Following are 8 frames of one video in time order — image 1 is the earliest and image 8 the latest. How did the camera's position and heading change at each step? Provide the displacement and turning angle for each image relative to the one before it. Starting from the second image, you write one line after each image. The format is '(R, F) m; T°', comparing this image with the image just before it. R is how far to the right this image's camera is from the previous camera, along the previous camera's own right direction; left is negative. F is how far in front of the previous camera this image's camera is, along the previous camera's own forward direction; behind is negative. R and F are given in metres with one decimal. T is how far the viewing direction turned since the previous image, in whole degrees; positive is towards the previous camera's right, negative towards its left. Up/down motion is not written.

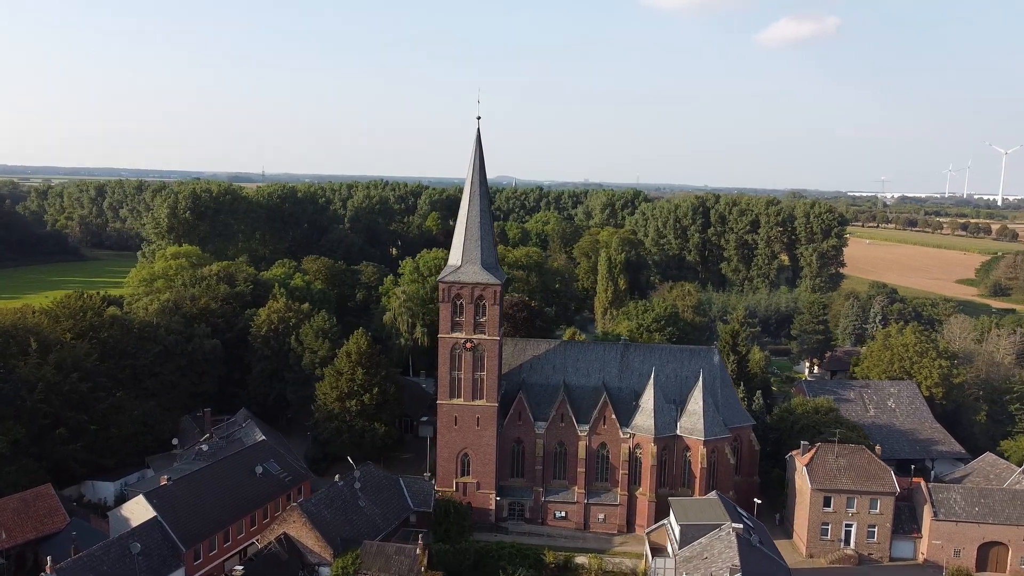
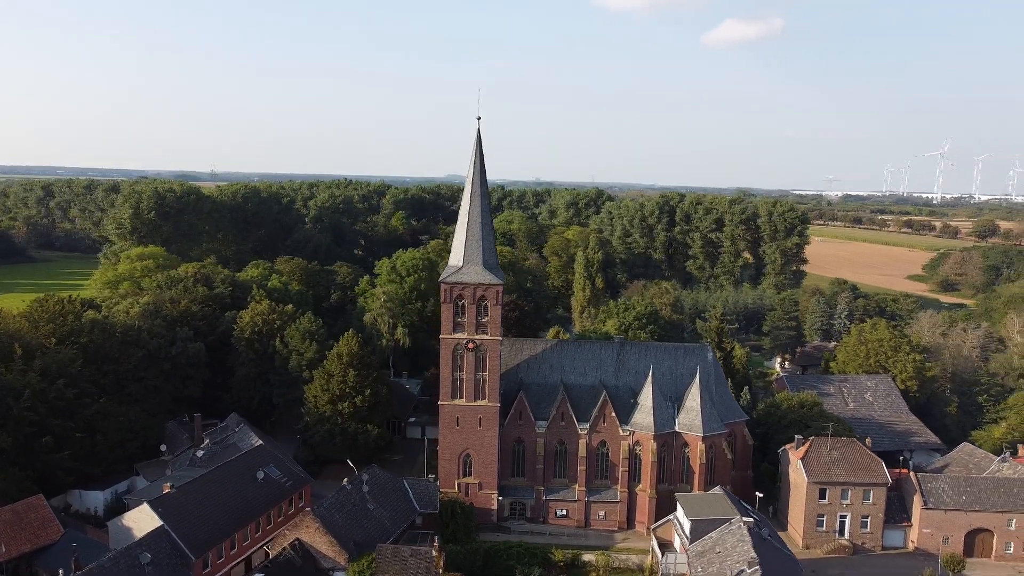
(-2.4, +0.1) m; +3°
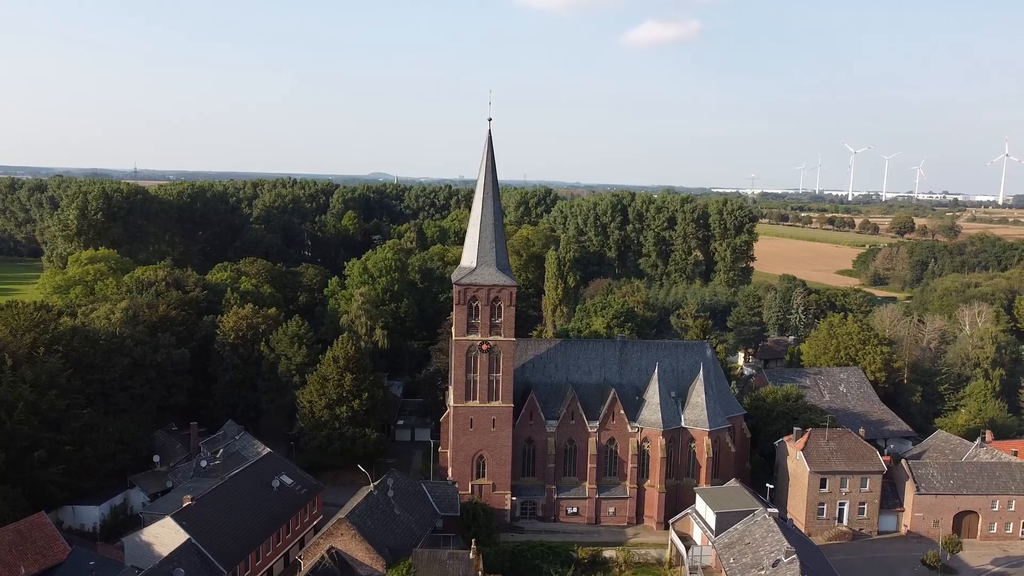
(-4.1, +0.1) m; +5°
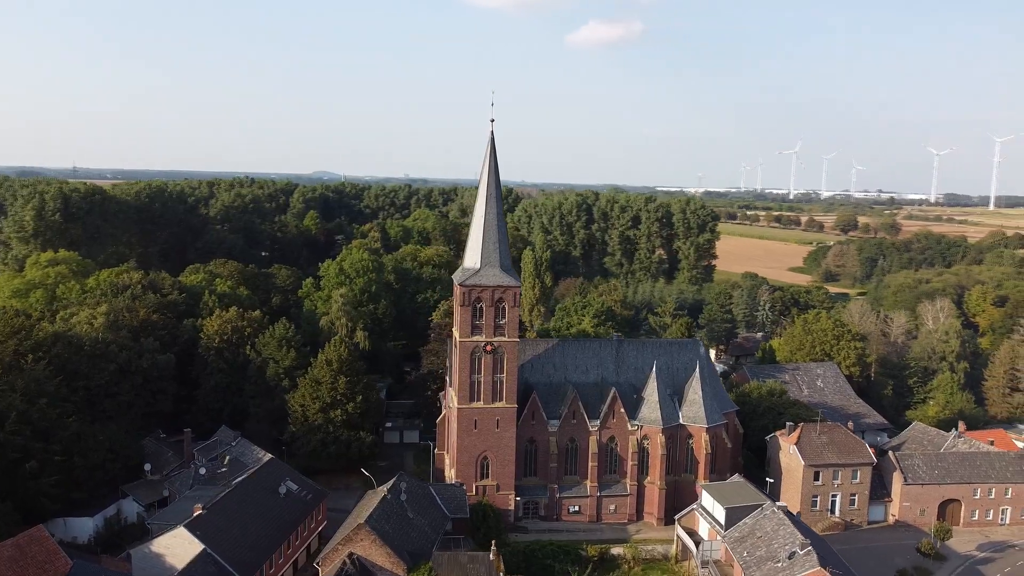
(-2.7, 0.0) m; +3°
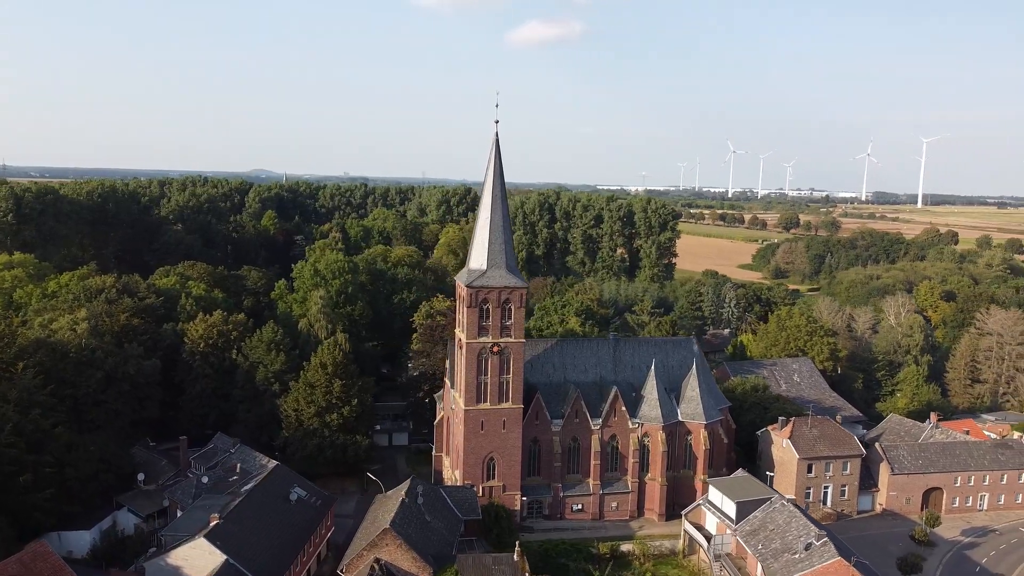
(-3.0, 0.0) m; +4°
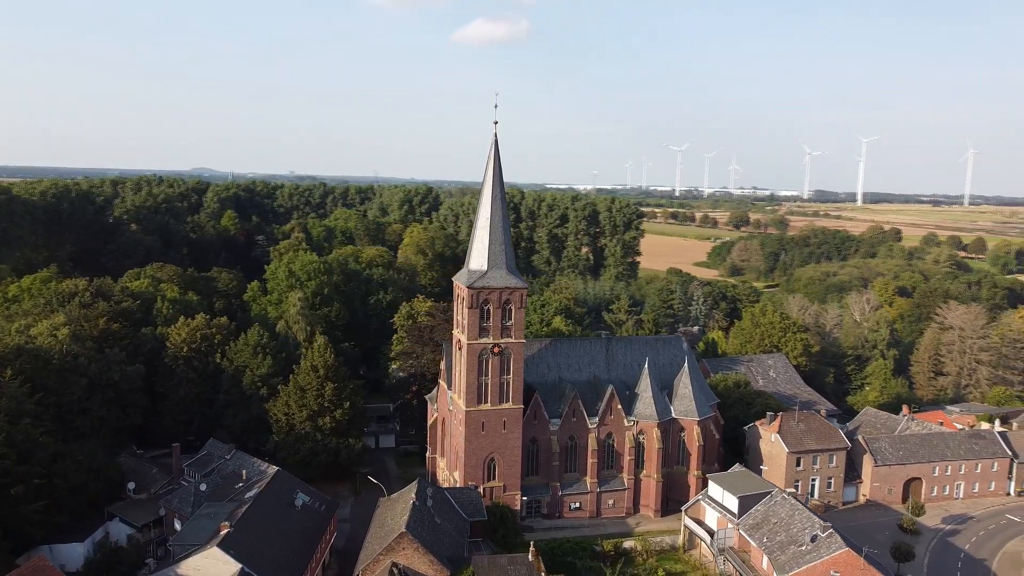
(-2.4, -0.1) m; +3°
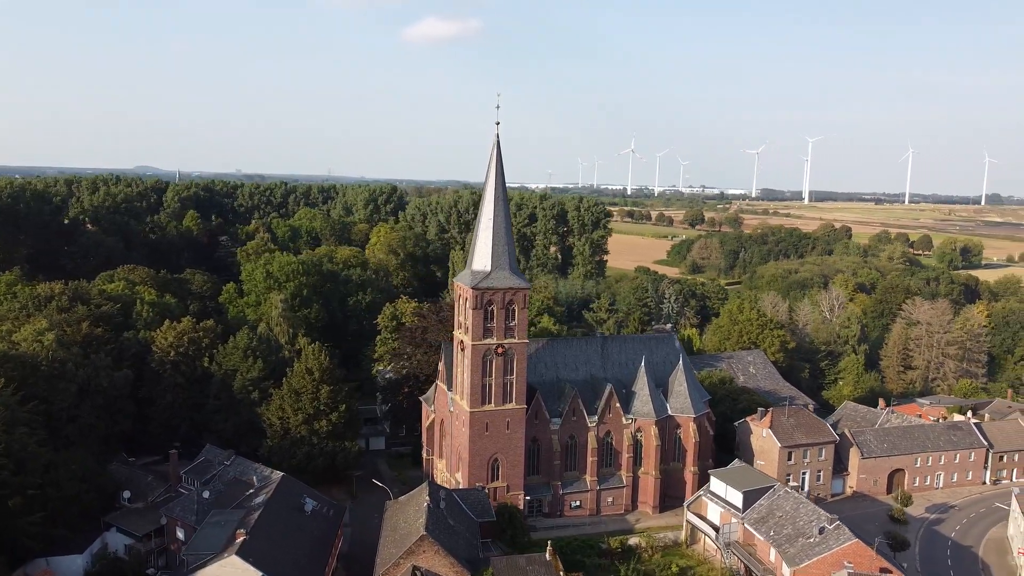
(-2.4, -0.1) m; +3°
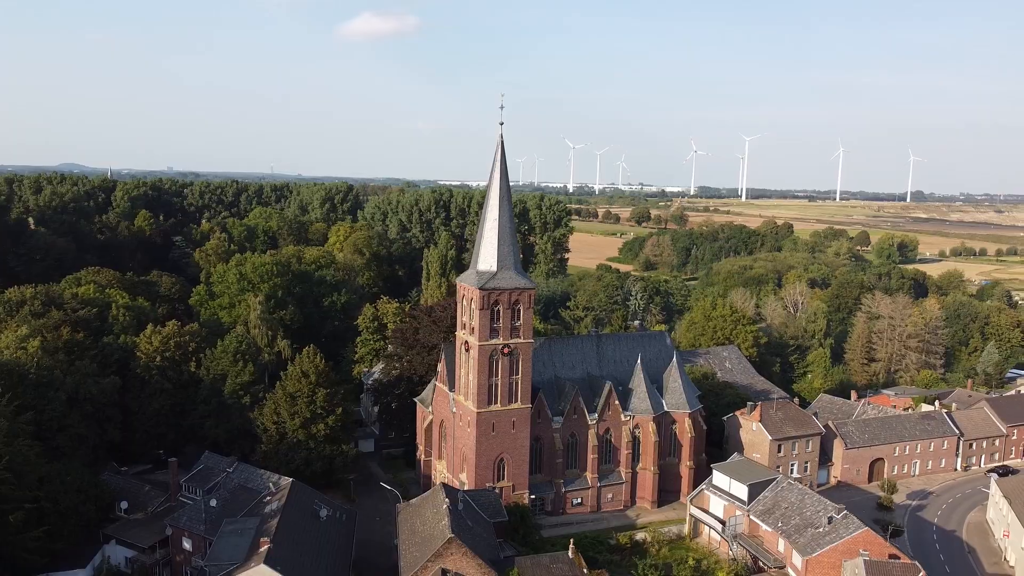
(-3.1, -0.1) m; +4°
